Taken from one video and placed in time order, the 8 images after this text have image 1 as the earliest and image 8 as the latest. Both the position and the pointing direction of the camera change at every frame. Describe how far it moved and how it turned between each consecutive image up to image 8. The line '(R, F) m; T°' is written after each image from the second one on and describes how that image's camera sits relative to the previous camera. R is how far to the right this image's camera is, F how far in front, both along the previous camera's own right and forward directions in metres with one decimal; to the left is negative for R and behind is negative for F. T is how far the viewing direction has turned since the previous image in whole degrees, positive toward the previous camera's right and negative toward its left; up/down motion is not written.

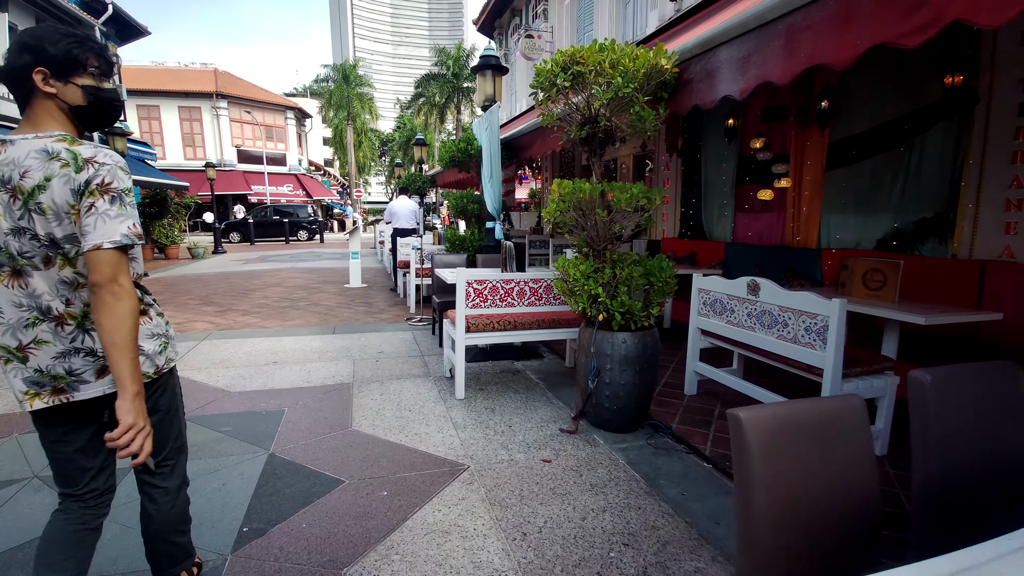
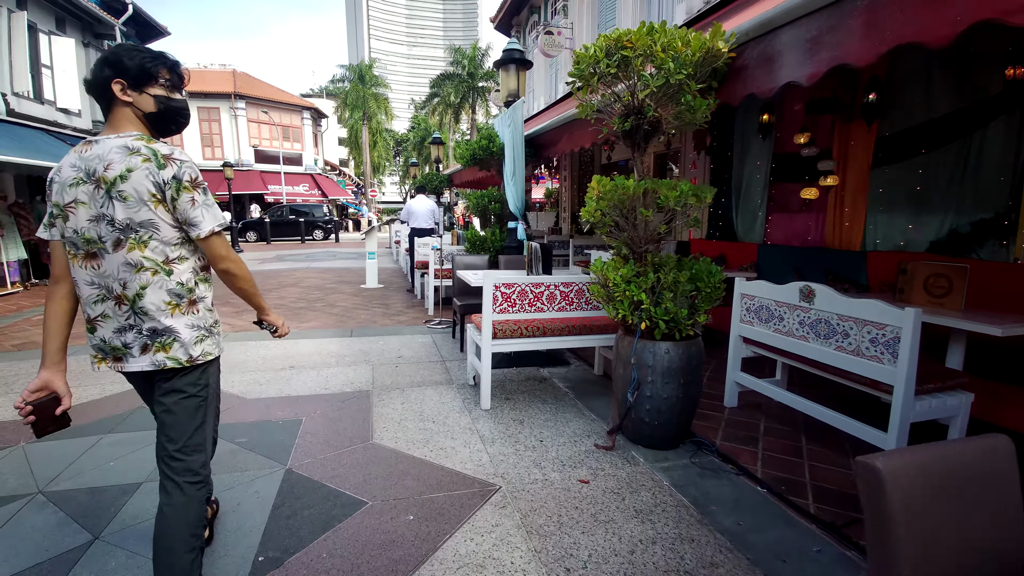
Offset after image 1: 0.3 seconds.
(-0.1, +0.2) m; -1°
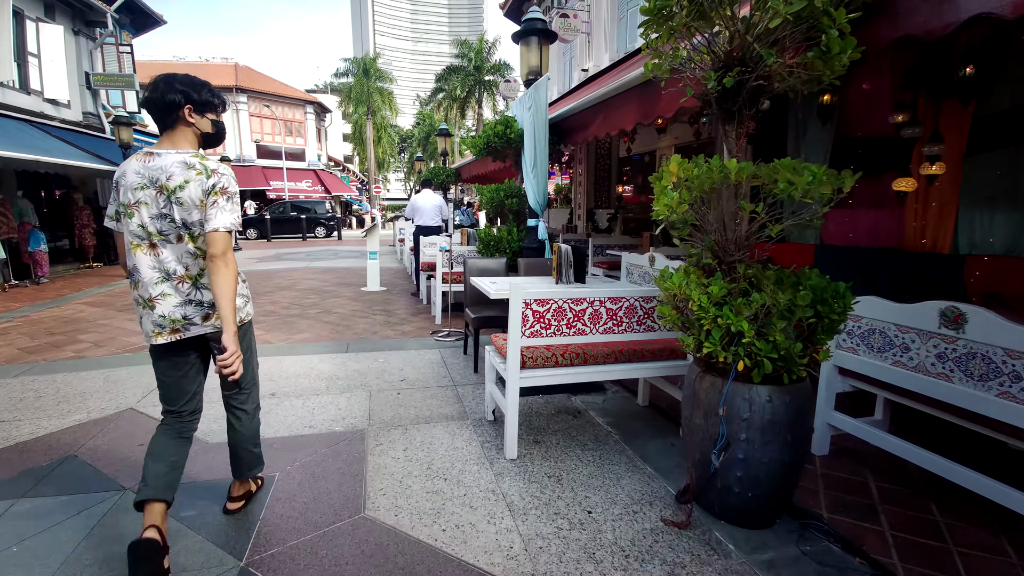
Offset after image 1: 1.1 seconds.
(-0.2, +0.8) m; -1°
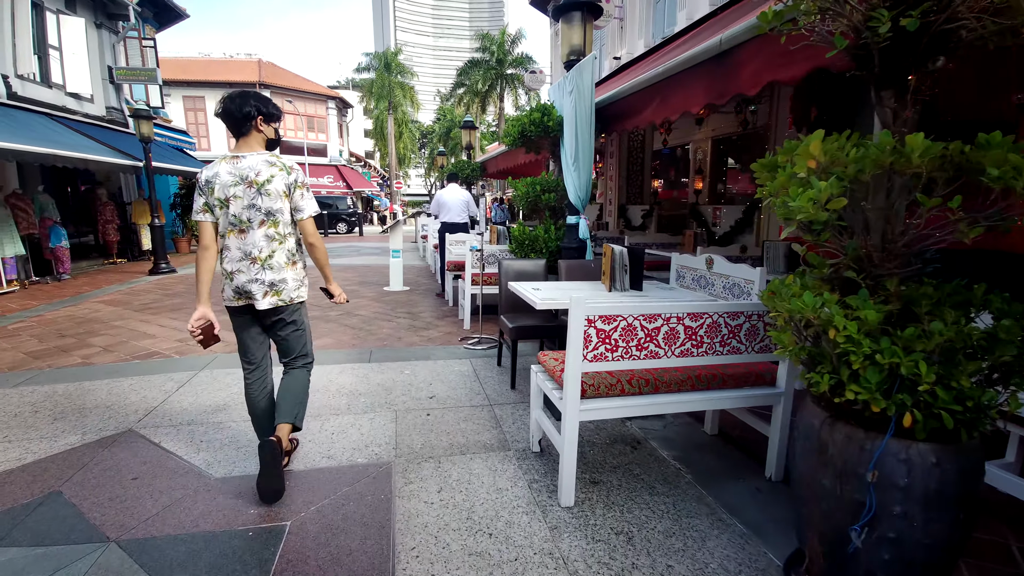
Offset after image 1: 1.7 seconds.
(-0.2, +0.5) m; -2°
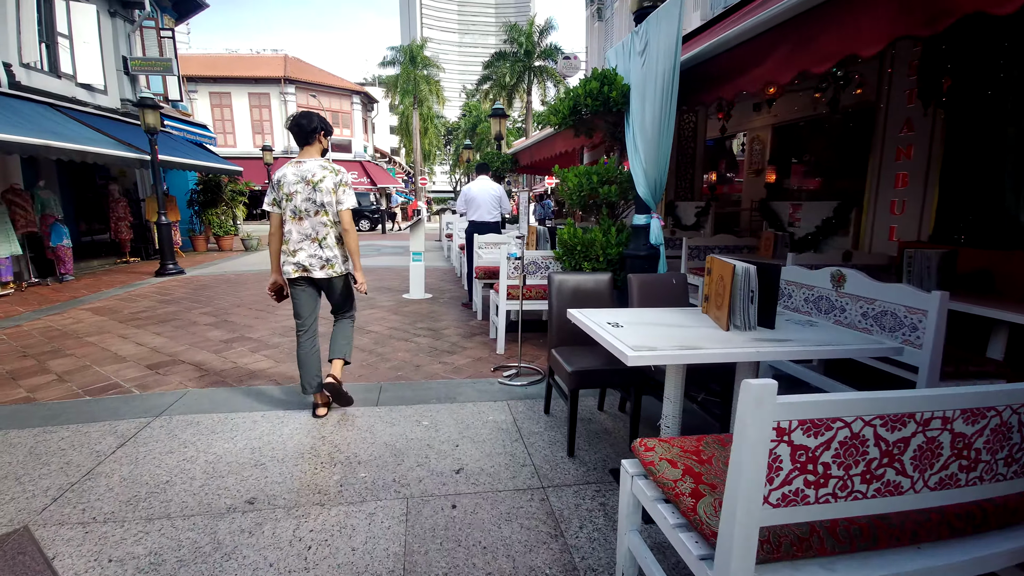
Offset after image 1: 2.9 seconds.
(-0.2, +1.1) m; -3°
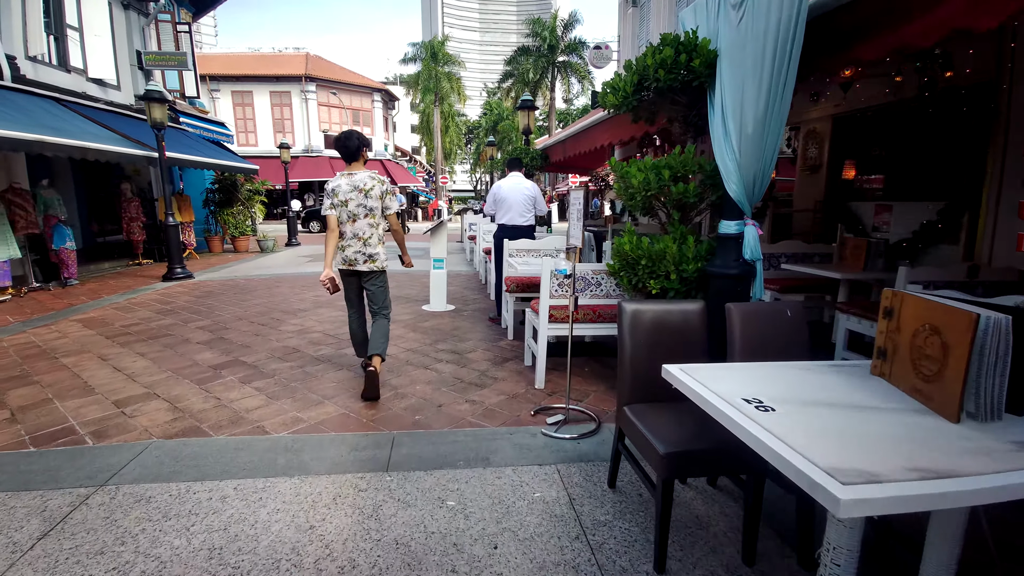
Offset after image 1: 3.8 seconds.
(-0.2, +0.8) m; -2°
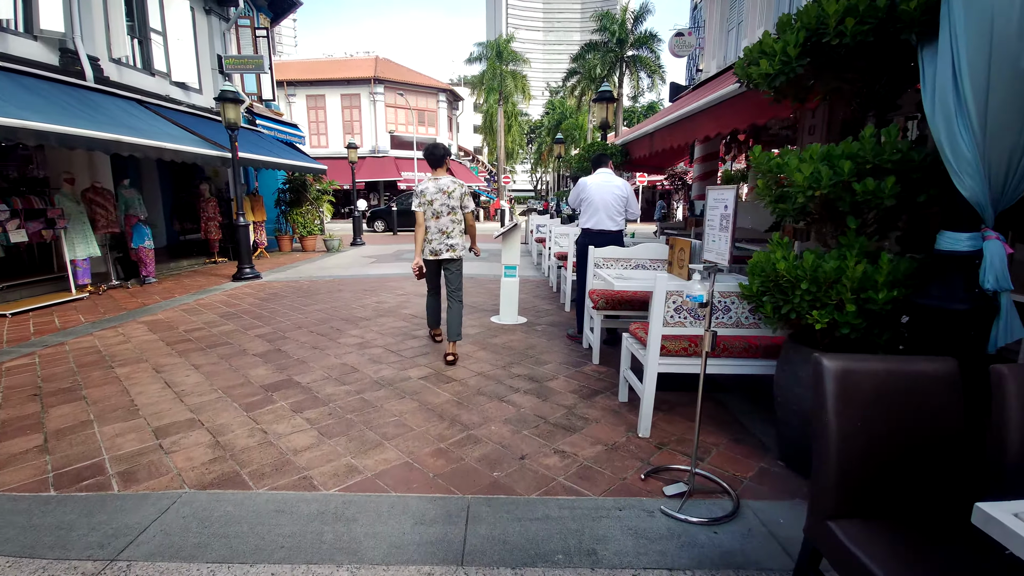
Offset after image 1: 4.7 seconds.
(-0.3, +0.7) m; -7°
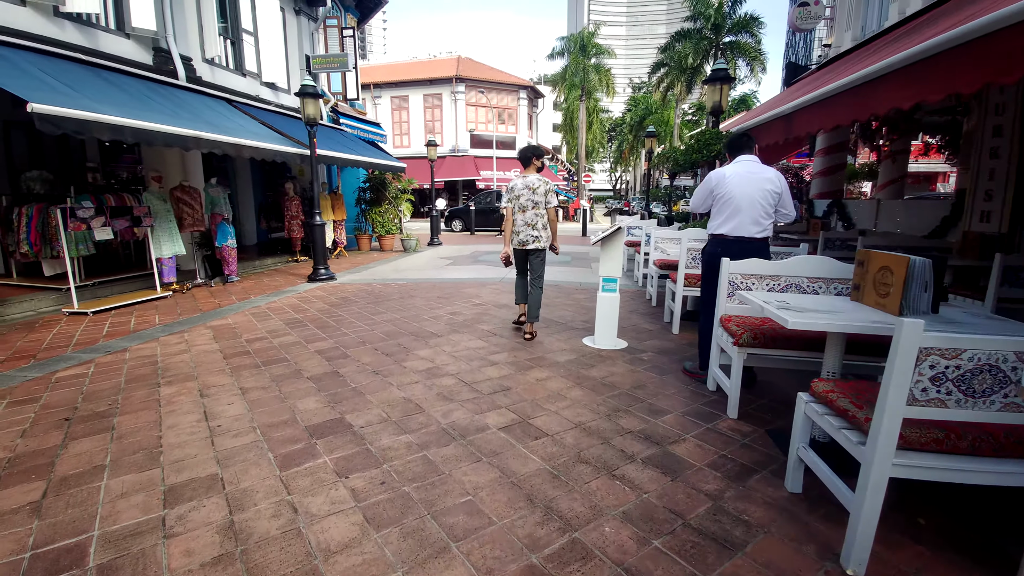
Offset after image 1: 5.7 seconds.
(-0.2, +0.9) m; -9°
